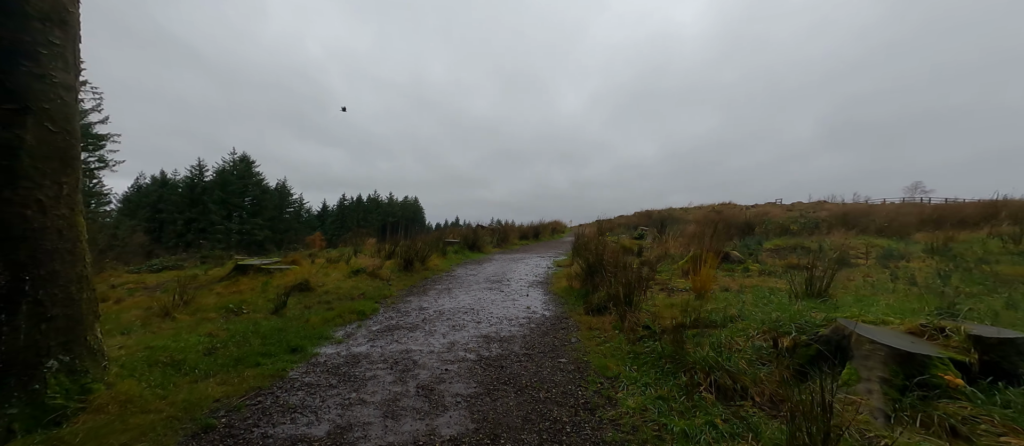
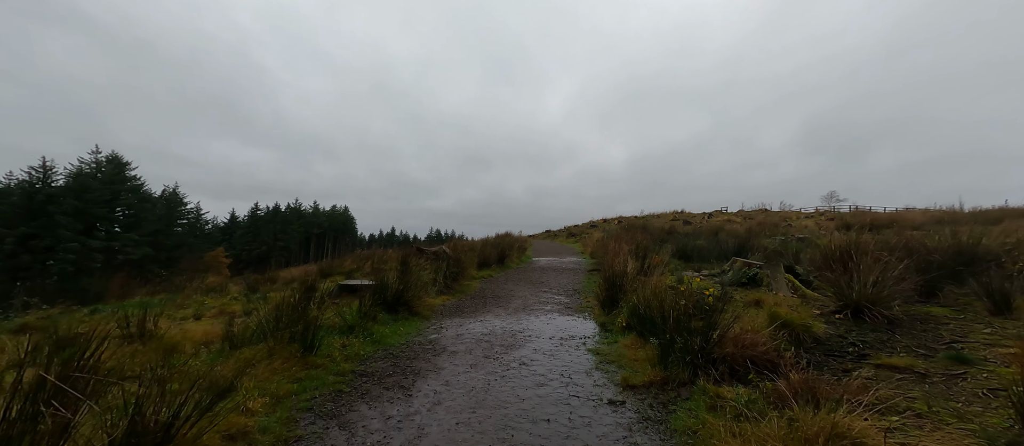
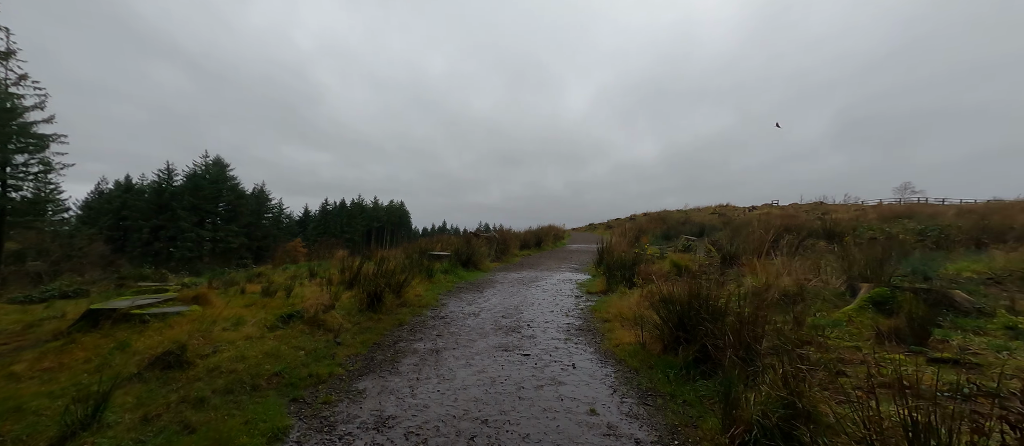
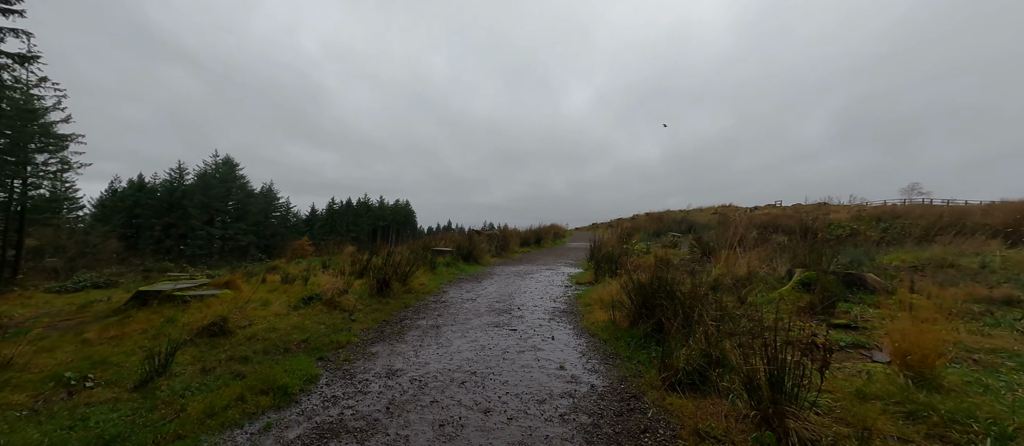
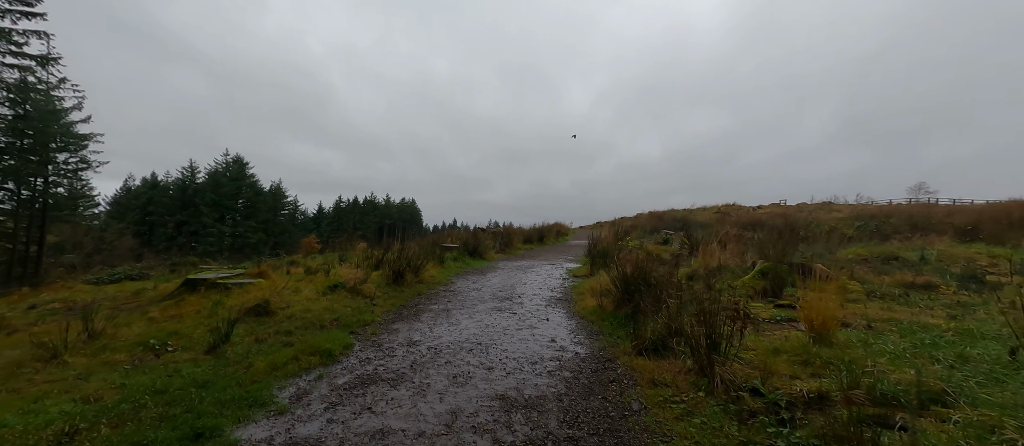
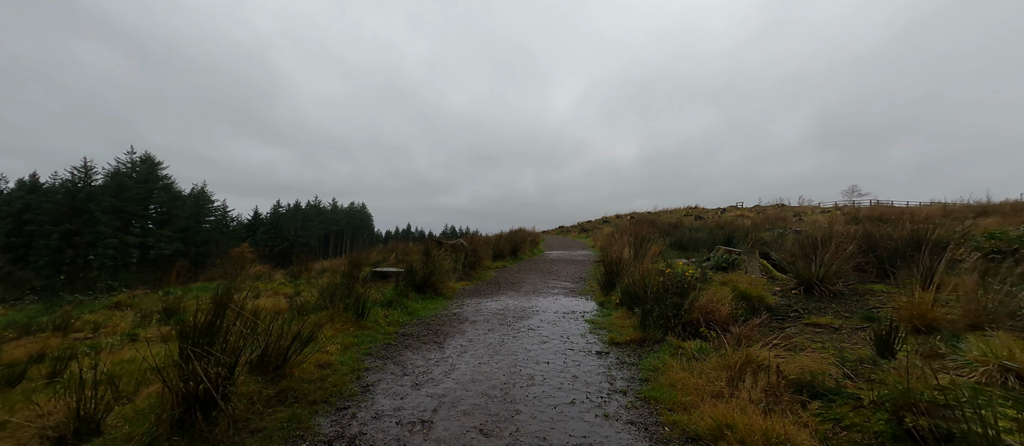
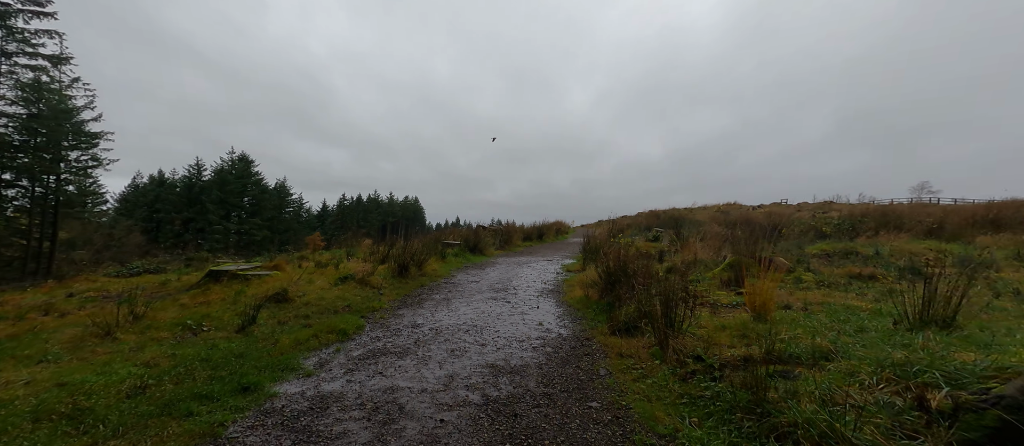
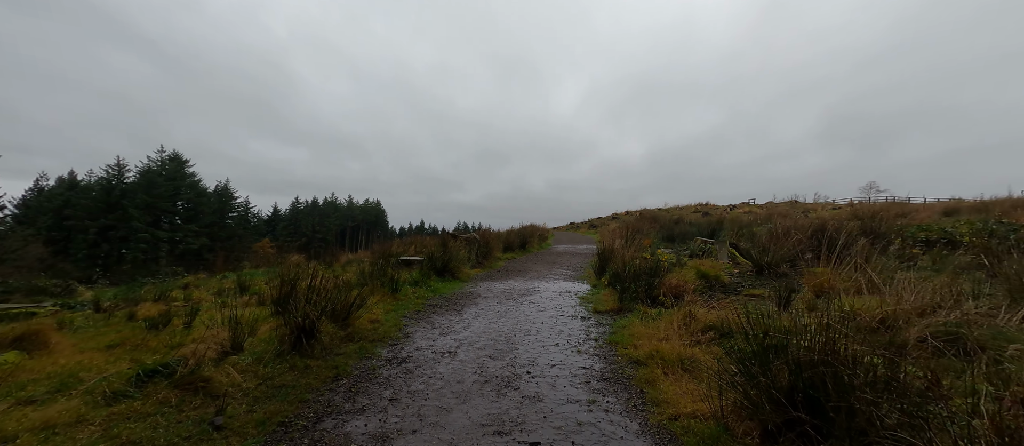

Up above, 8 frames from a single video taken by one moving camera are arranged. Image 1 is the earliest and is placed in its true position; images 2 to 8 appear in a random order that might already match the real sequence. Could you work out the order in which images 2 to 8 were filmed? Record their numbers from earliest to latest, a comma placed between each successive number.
7, 5, 4, 3, 8, 6, 2
